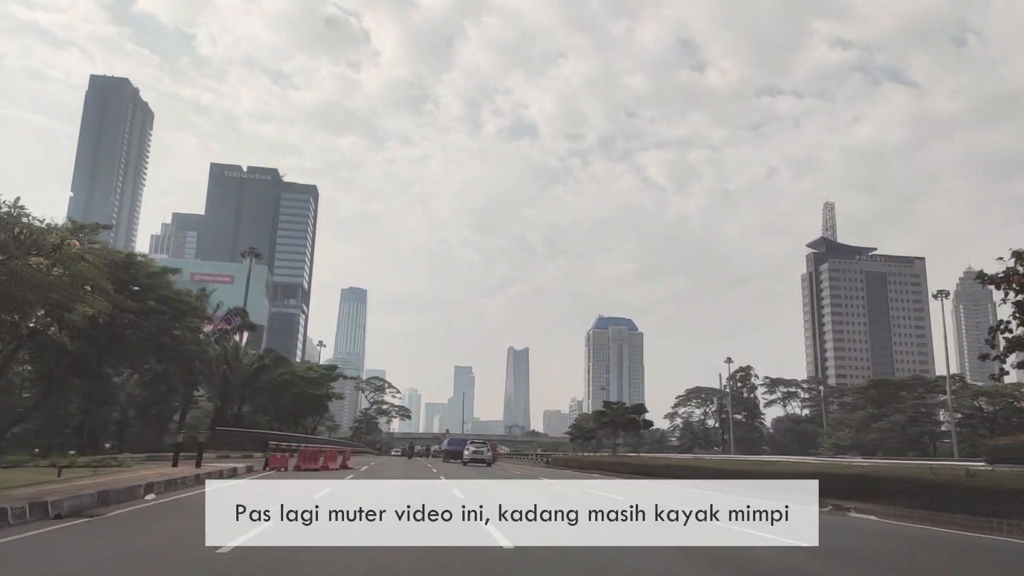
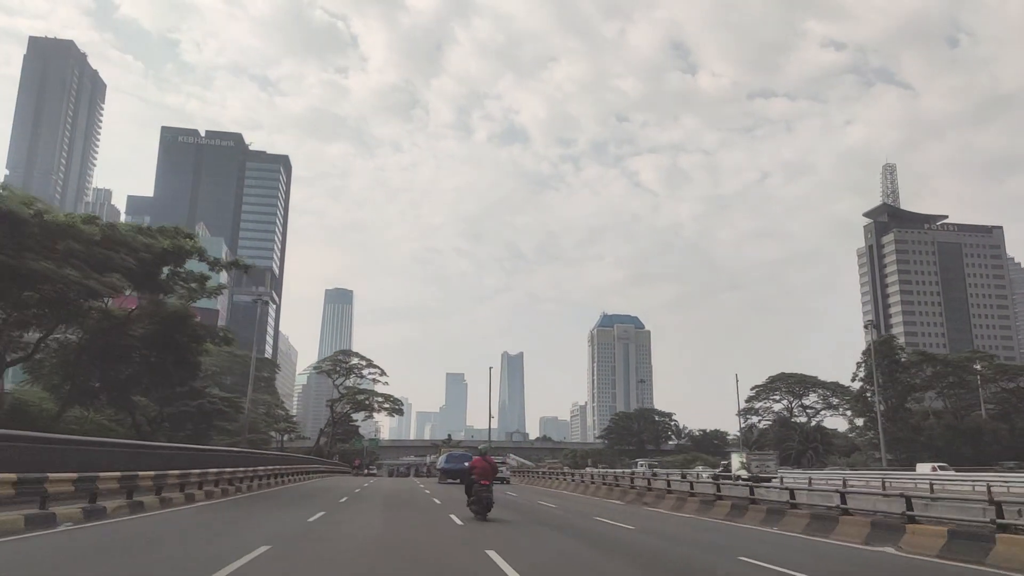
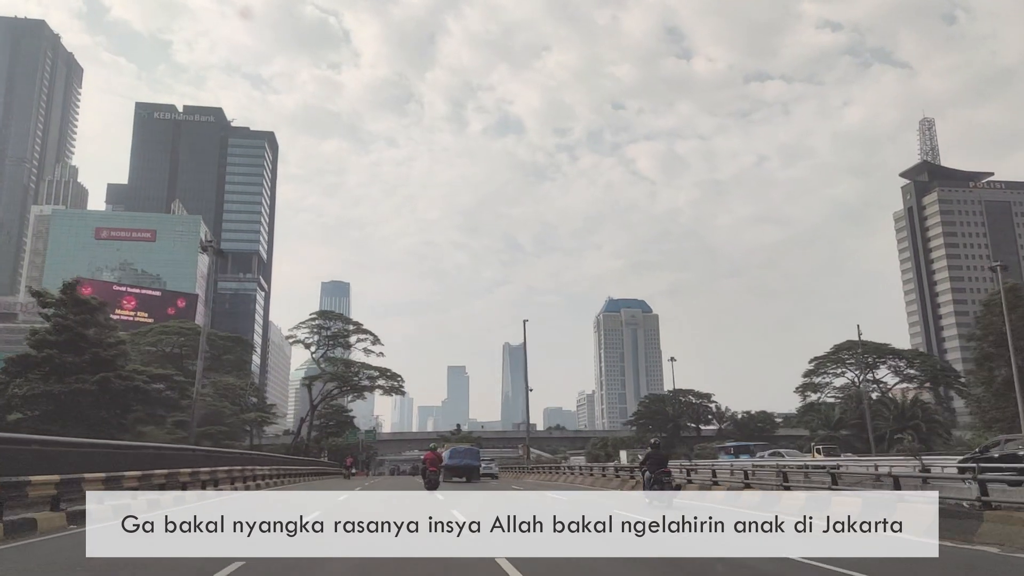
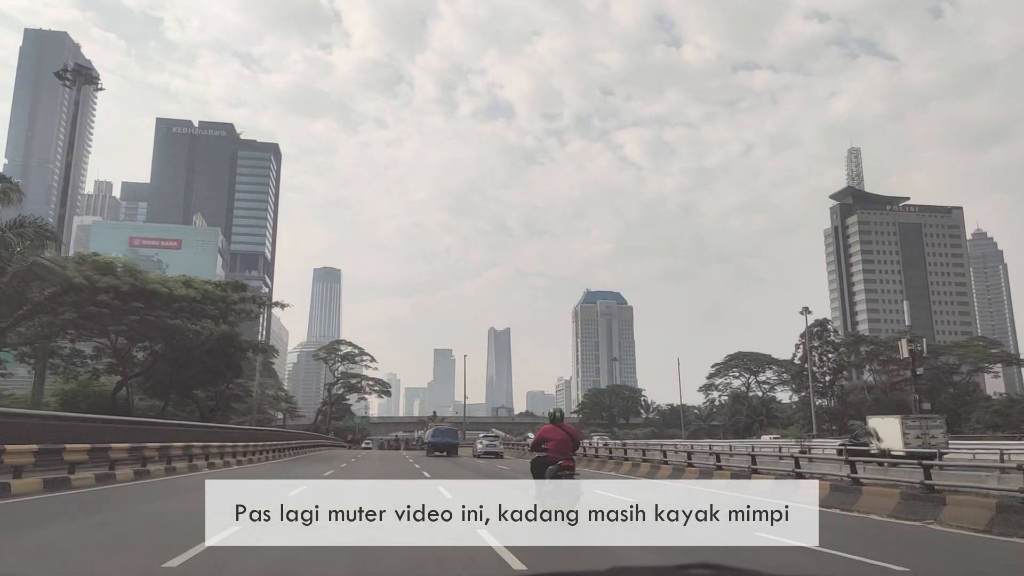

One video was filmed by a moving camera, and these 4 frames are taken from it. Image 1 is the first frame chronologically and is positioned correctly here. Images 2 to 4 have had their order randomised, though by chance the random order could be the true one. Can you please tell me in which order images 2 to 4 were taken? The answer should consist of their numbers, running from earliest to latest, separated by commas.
4, 2, 3
